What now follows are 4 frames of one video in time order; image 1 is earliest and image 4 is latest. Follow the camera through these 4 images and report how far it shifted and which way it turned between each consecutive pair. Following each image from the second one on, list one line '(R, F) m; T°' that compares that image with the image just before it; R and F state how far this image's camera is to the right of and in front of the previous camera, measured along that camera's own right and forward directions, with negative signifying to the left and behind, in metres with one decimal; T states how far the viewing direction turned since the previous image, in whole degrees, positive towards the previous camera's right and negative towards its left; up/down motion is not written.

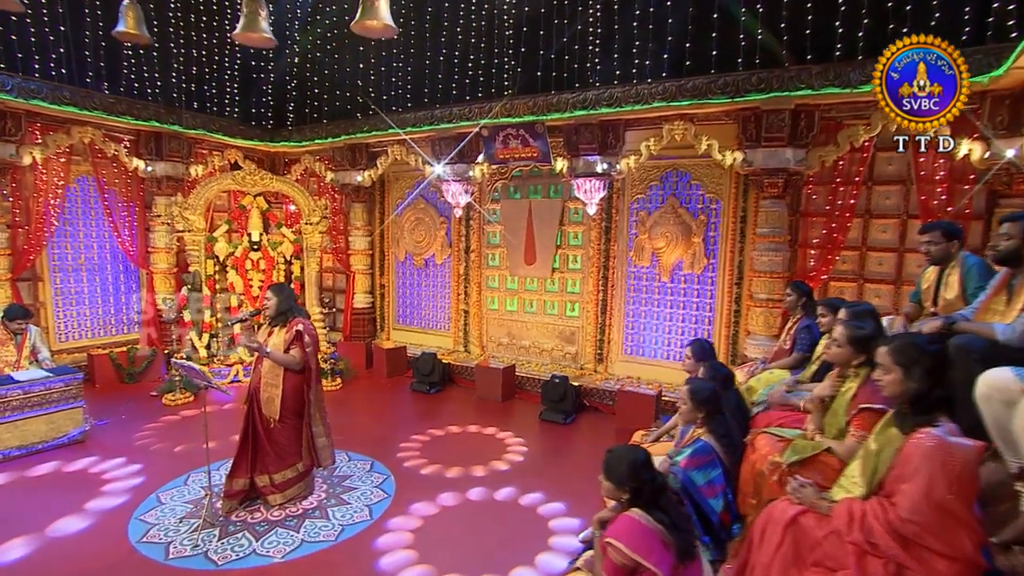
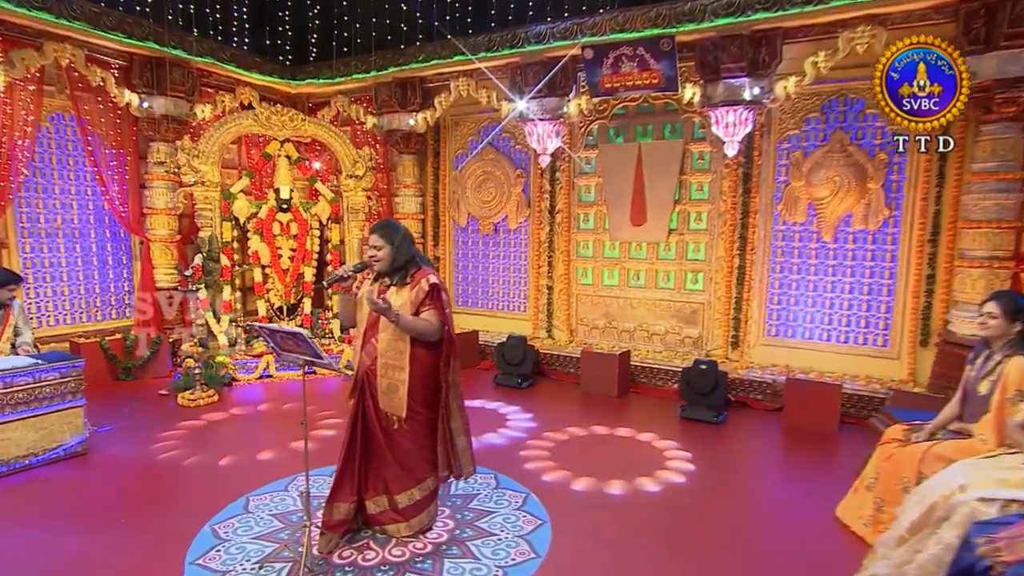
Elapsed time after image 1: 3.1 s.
(-1.2, +1.7) m; +3°
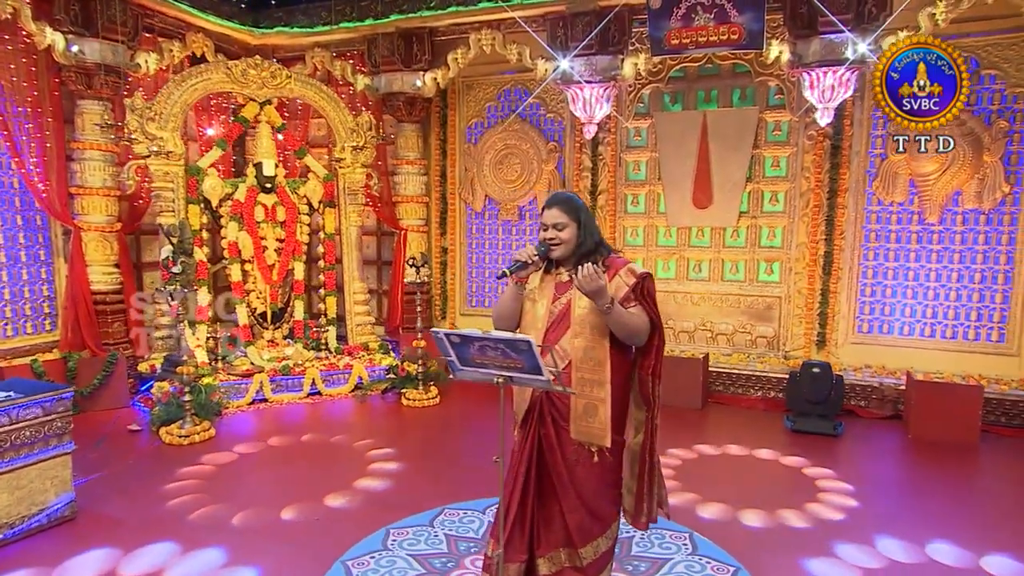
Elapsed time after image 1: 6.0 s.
(-1.1, +1.2) m; +9°
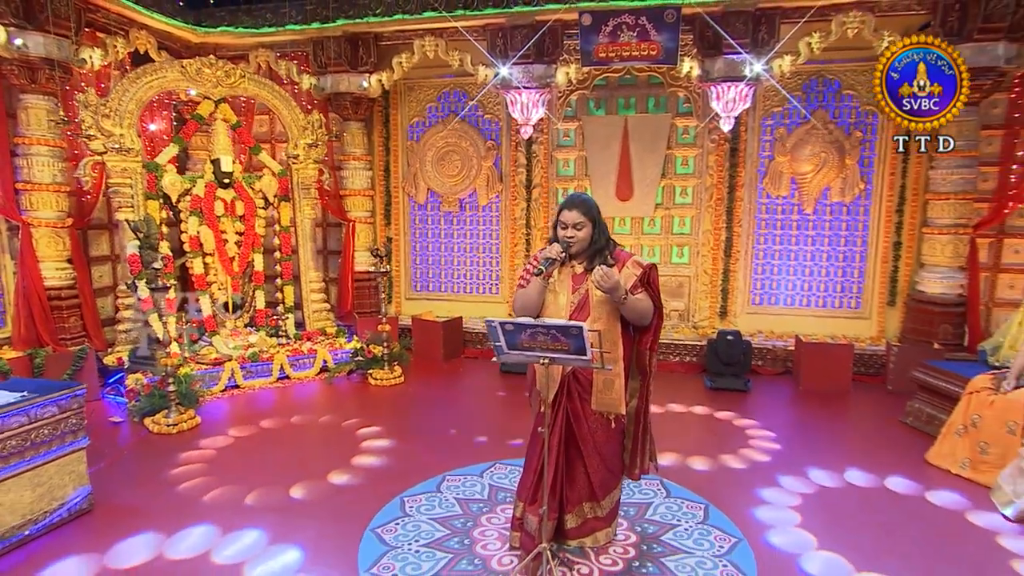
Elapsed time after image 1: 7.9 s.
(-0.7, -0.5) m; +11°
